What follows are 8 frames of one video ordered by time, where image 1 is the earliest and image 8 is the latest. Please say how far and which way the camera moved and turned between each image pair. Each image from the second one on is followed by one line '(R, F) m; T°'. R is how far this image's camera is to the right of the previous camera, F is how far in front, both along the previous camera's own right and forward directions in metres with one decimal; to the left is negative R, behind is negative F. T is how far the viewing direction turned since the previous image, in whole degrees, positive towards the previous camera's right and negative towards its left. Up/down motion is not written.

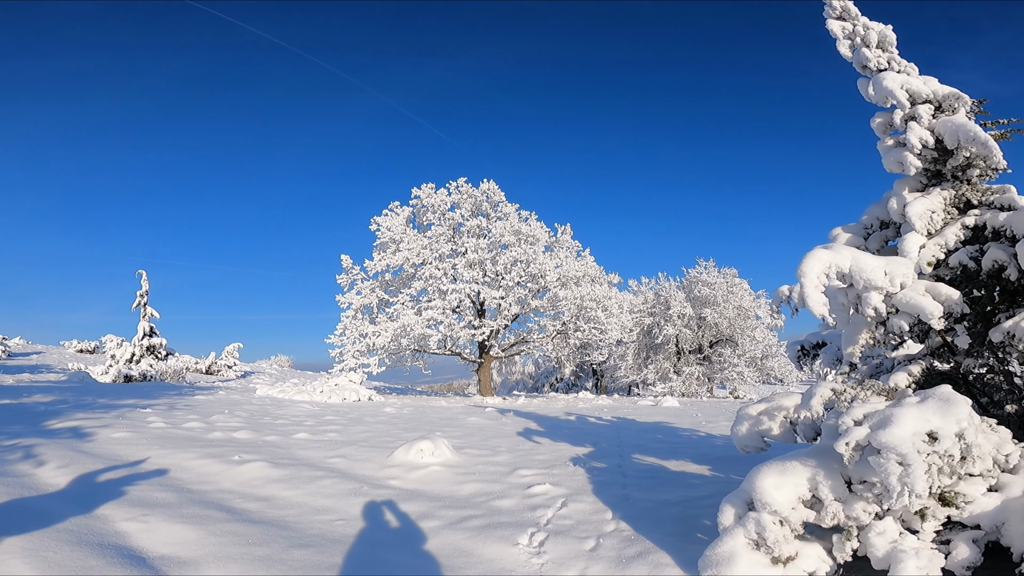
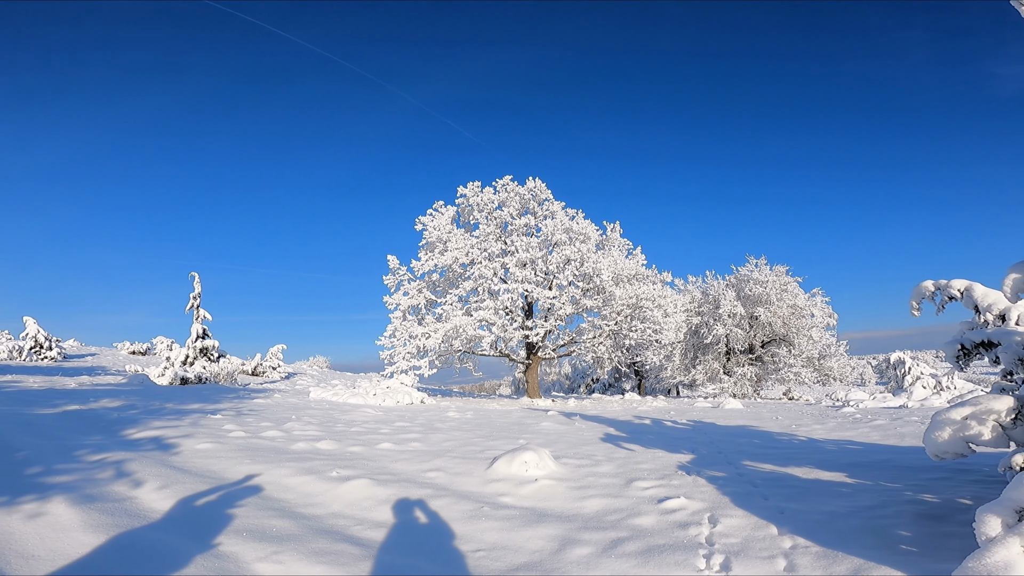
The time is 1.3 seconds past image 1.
(-0.9, +0.6) m; -3°
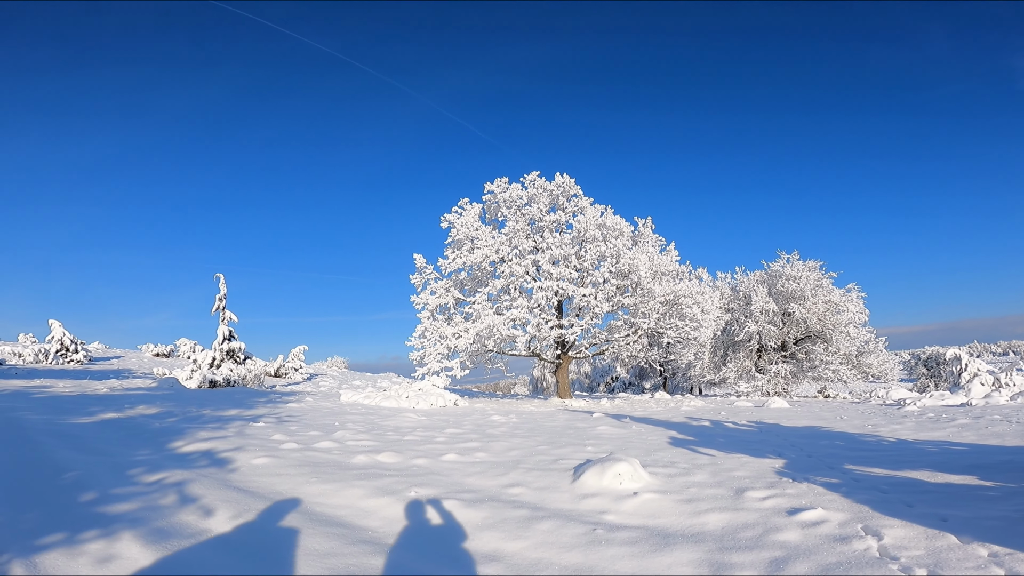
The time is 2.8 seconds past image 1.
(-0.8, +0.6) m; -1°
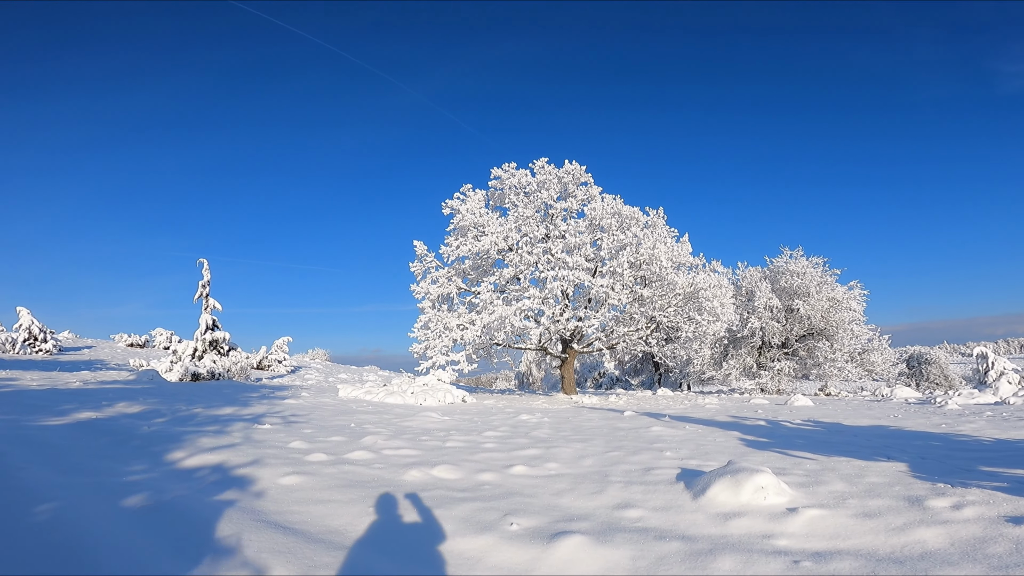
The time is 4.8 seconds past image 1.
(-1.1, +1.2) m; +2°
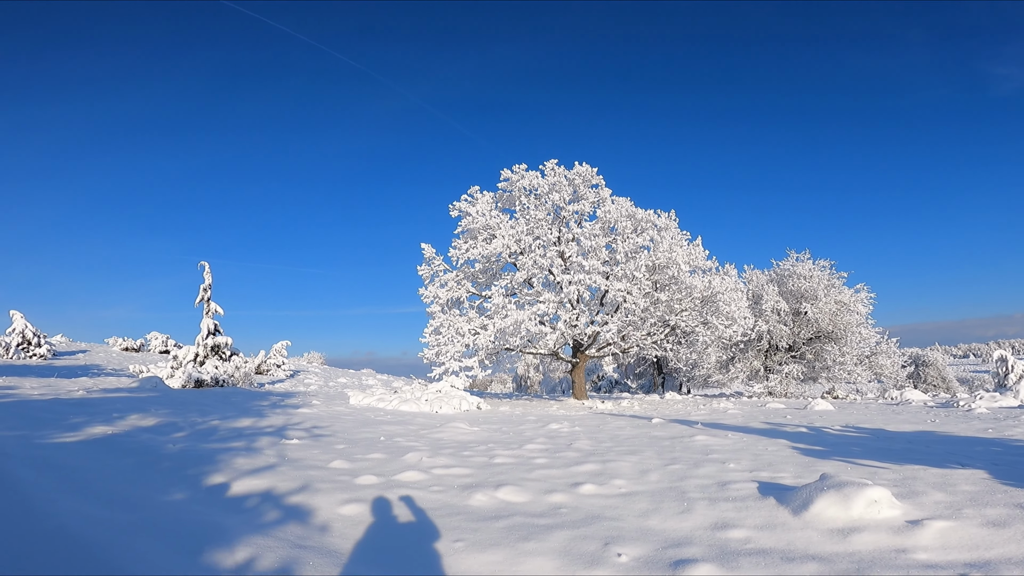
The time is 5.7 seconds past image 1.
(-0.7, +0.4) m; +1°
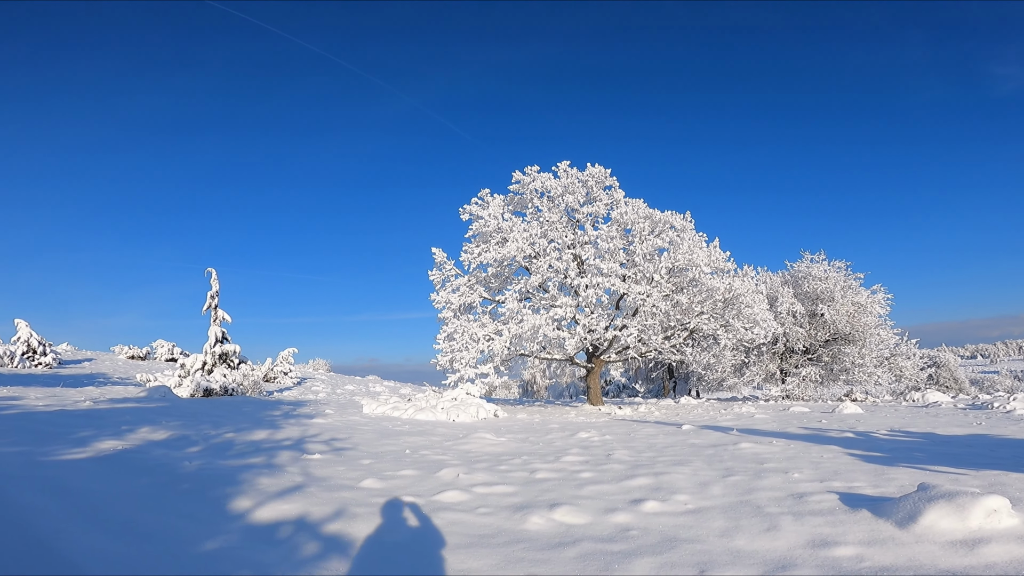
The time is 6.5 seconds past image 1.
(-0.4, +0.5) m; 0°
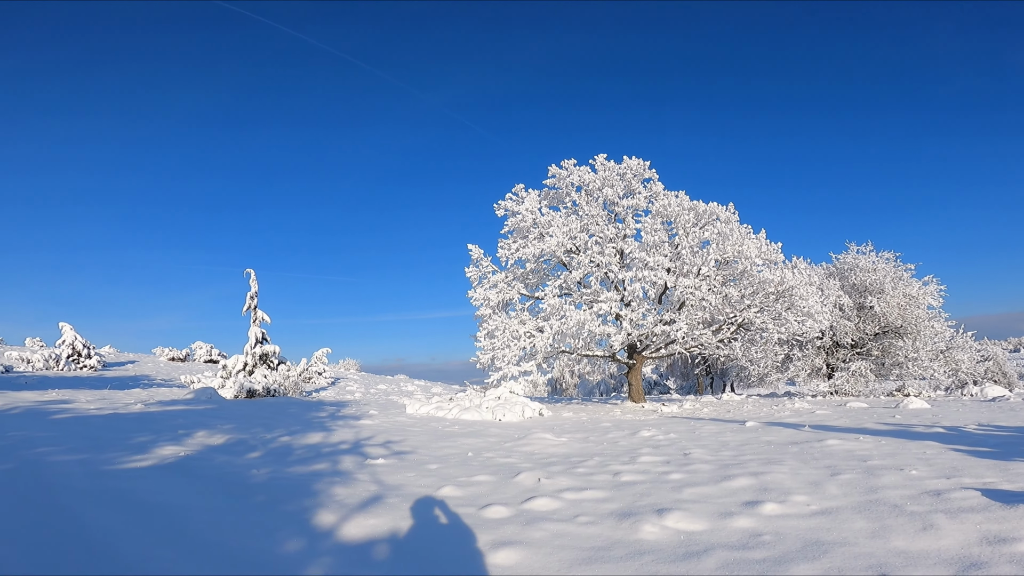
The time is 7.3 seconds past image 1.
(-0.6, +0.4) m; -3°
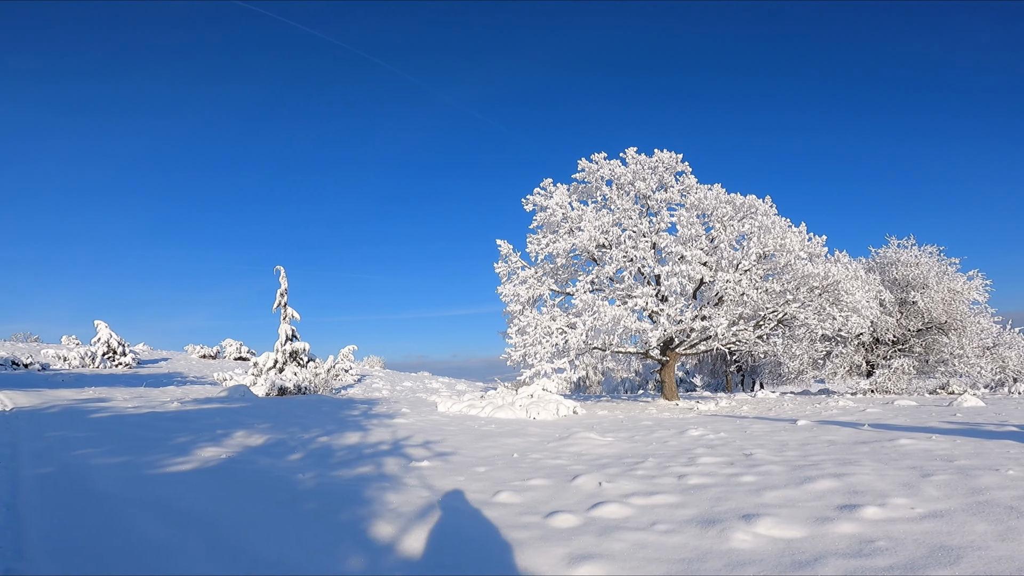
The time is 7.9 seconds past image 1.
(-0.4, +0.3) m; -2°
